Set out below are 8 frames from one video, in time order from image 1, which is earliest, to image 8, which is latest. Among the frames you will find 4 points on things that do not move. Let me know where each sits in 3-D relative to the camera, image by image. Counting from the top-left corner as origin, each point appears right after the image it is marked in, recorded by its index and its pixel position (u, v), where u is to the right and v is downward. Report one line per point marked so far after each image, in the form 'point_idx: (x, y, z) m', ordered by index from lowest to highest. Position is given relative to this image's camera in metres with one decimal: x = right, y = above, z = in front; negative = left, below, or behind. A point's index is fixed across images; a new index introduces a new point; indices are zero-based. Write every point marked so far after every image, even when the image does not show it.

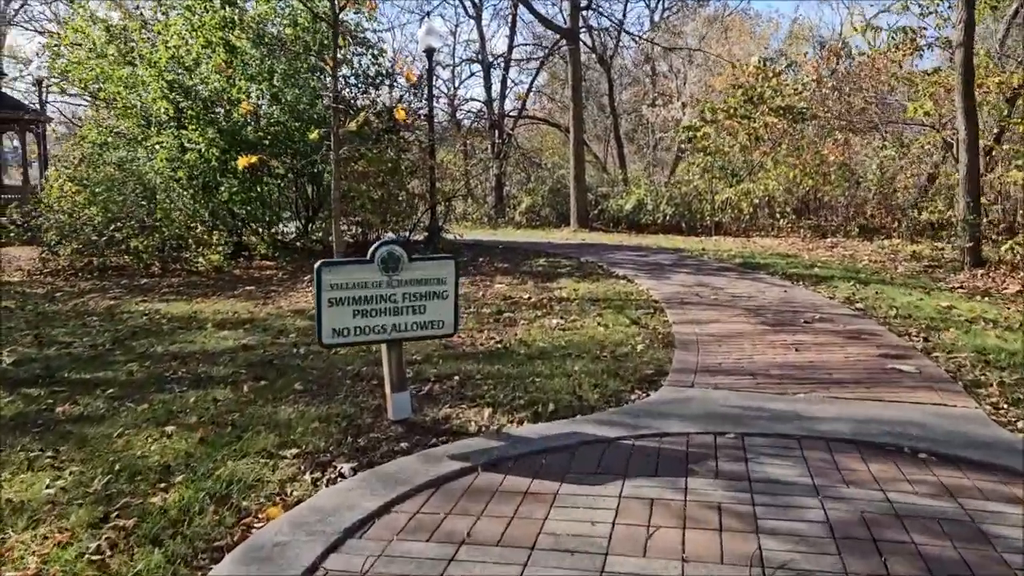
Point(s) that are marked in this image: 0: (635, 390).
0: (+0.8, -0.7, +5.2) m
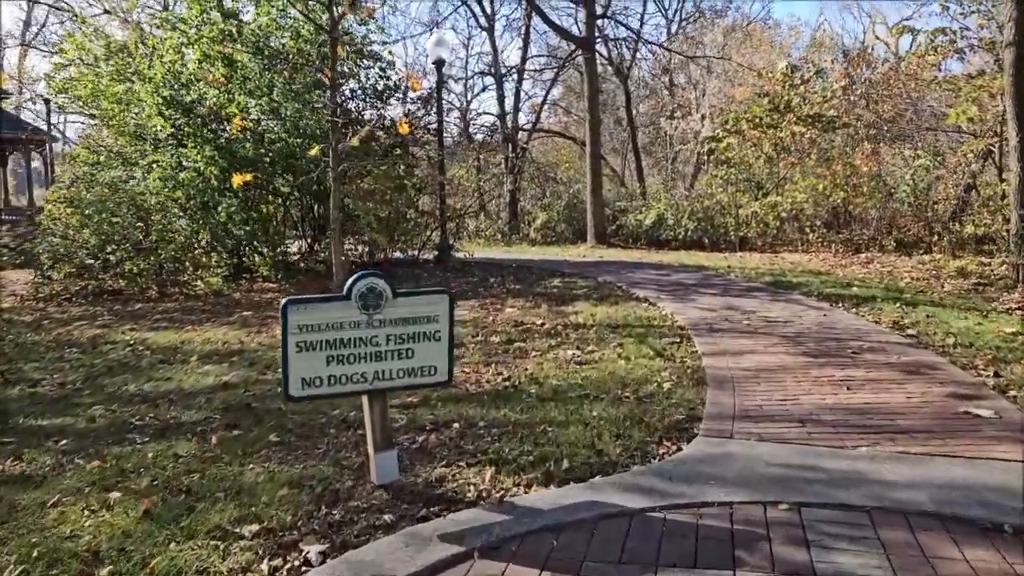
0: (+0.8, -0.8, +4.4) m
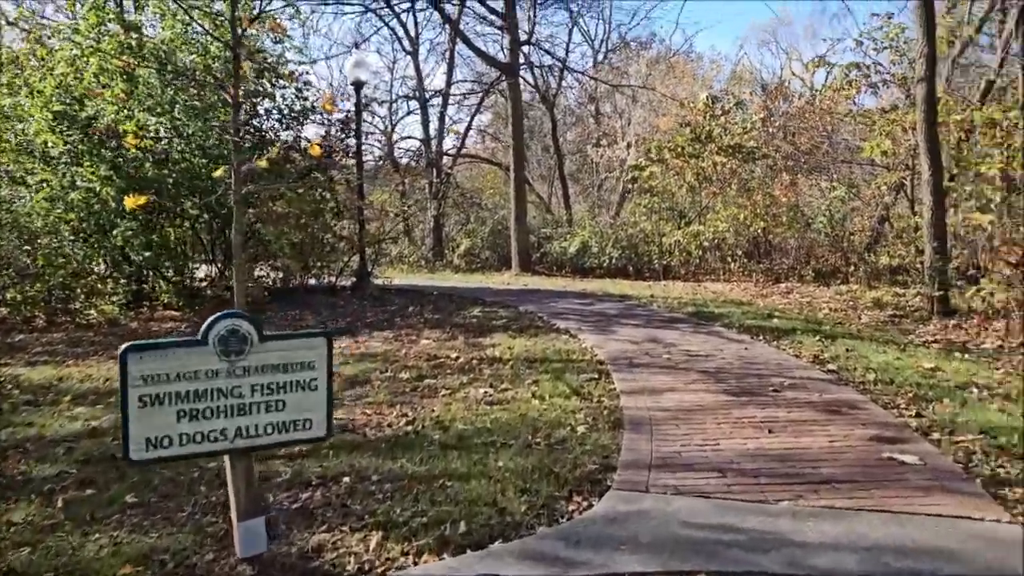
0: (+0.3, -1.0, +4.0) m
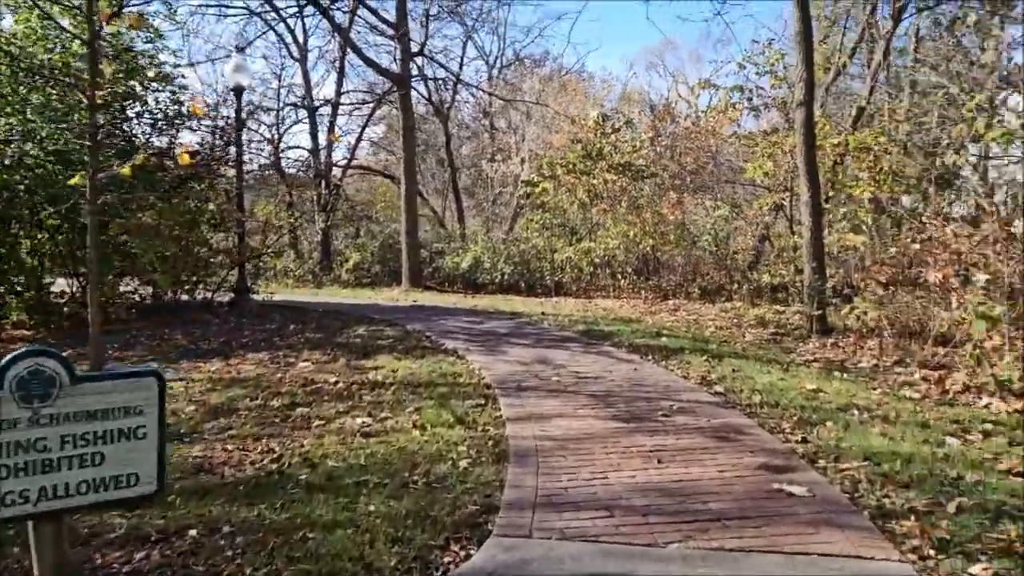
0: (-0.3, -1.2, +3.6) m
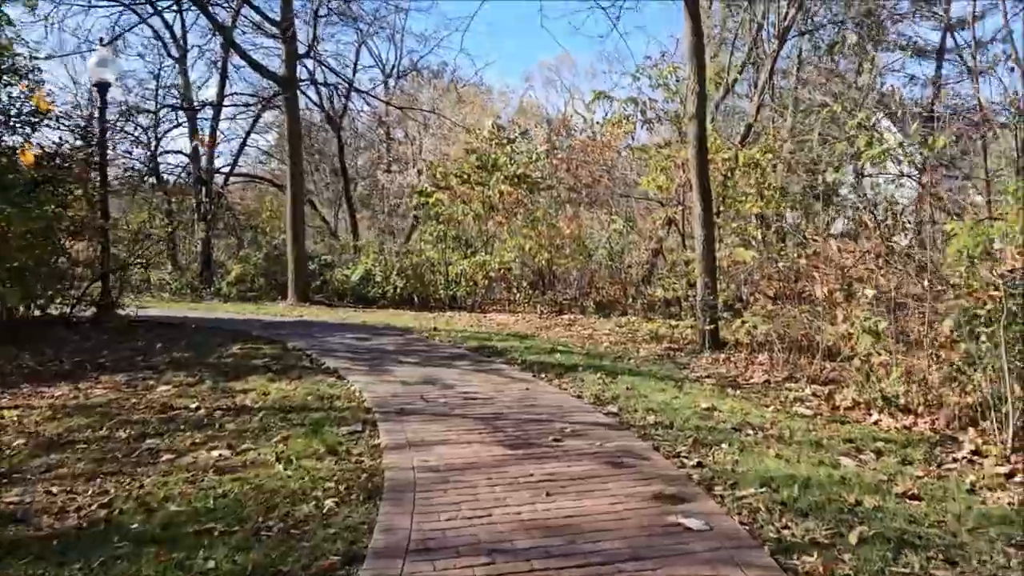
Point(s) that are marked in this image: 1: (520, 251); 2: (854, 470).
0: (-0.8, -1.2, +3.1) m
1: (+0.2, +0.7, +15.0) m
2: (+2.1, -1.1, +4.9) m
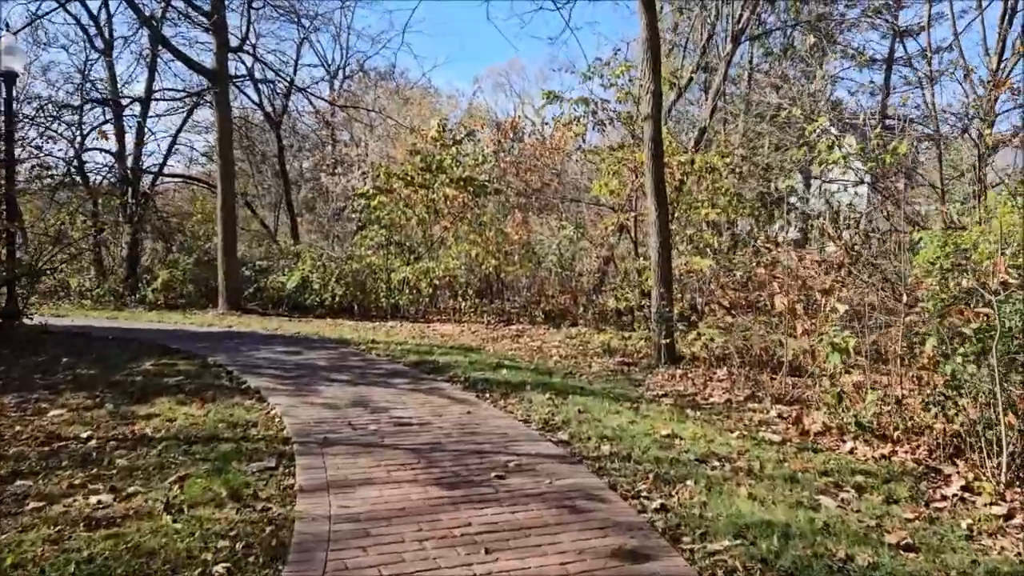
0: (-1.0, -1.3, +2.3) m
1: (-0.8, +0.5, +14.3) m
2: (+1.7, -1.2, +4.3) m
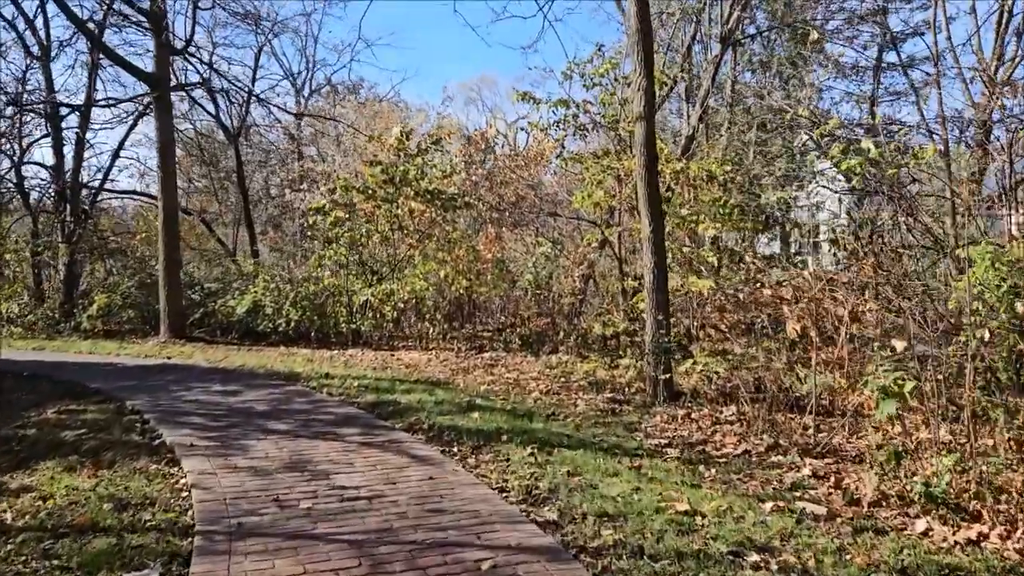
0: (-1.1, -1.5, +1.0) m
1: (-1.3, +0.2, +12.9) m
2: (+1.6, -1.4, +3.0) m
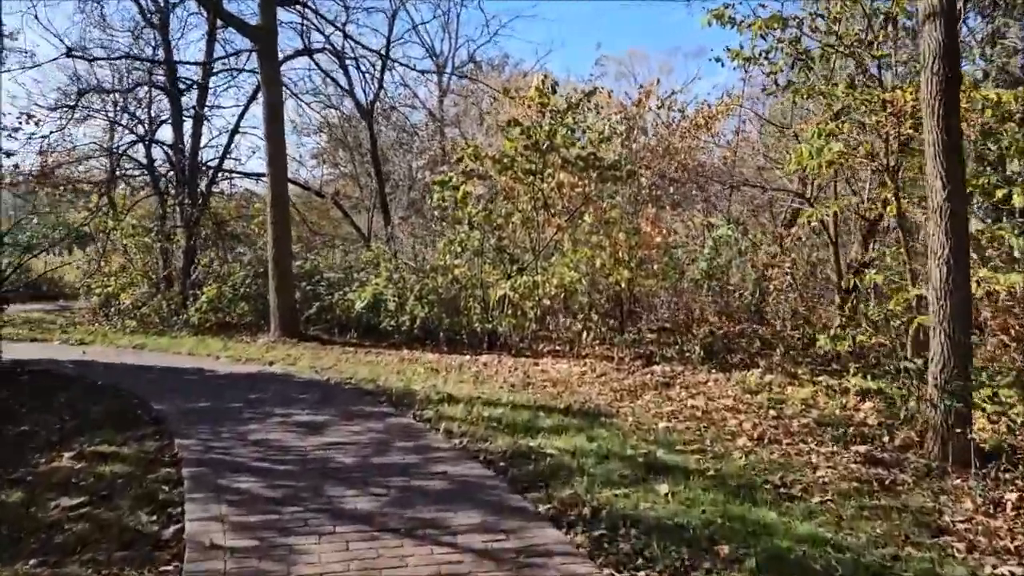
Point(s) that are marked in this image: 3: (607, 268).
0: (-1.0, -1.6, -1.5) m
1: (+1.0, +0.3, +10.3) m
2: (+2.1, -1.5, 0.0) m
3: (+1.2, +0.3, +10.2) m
